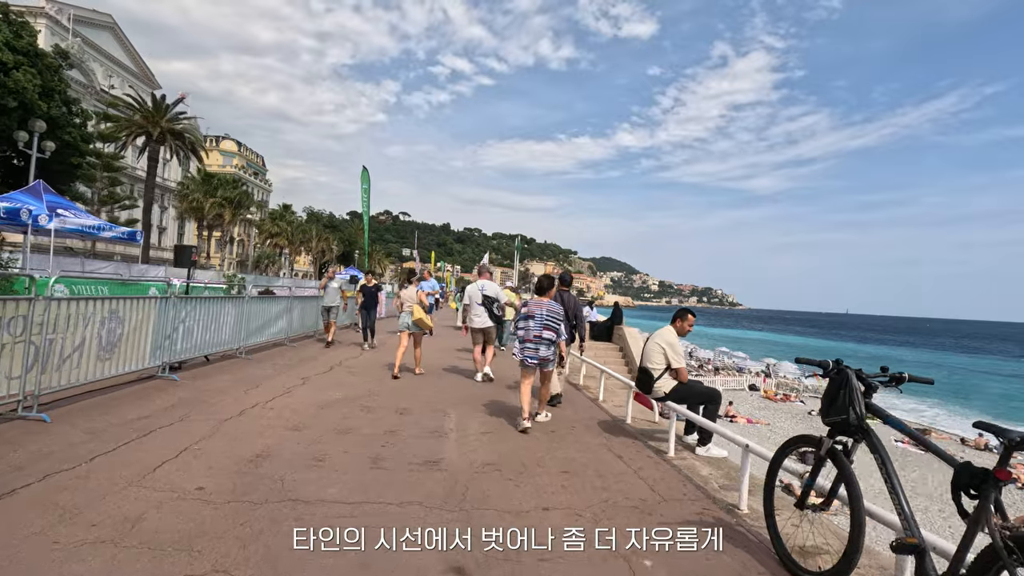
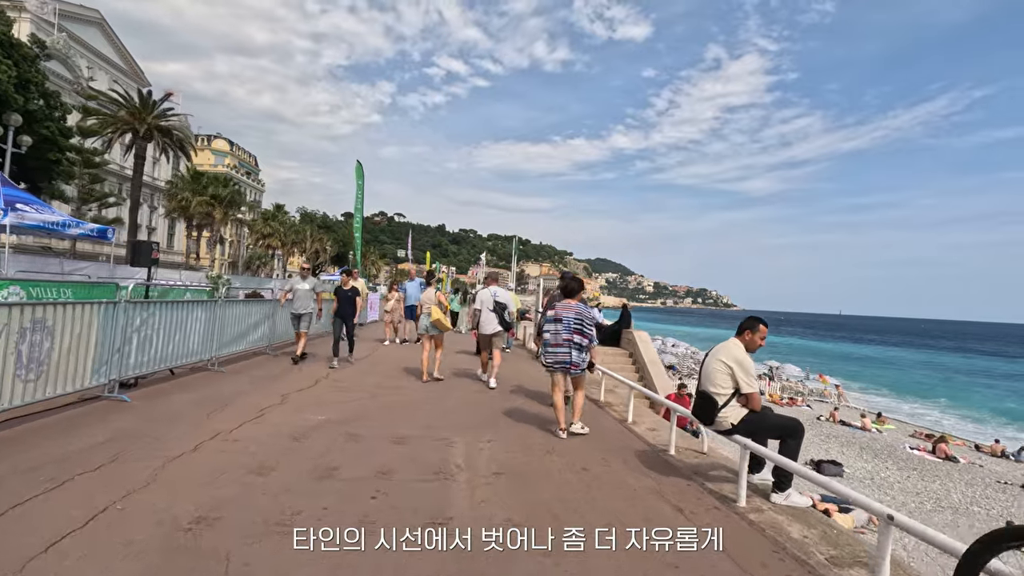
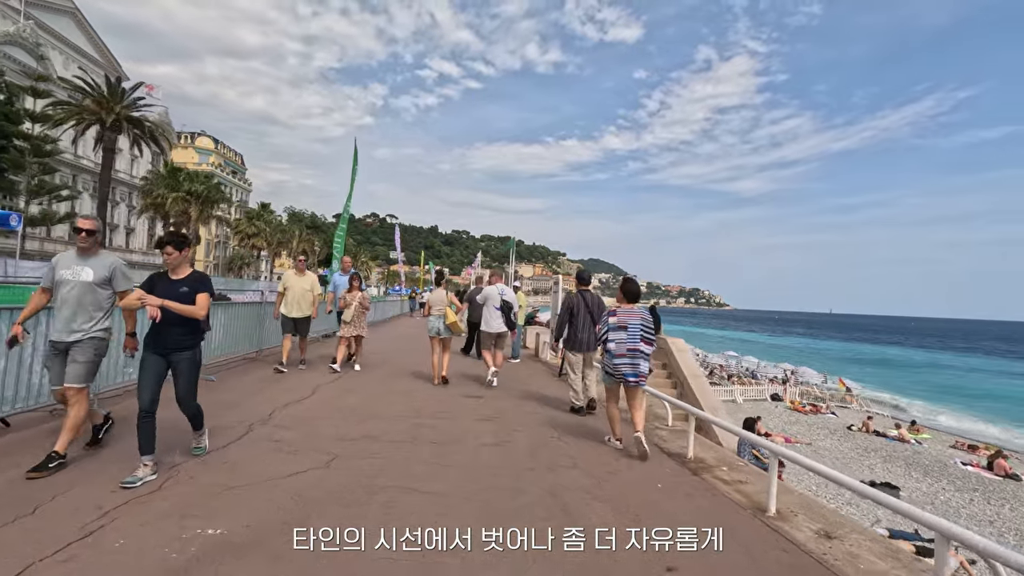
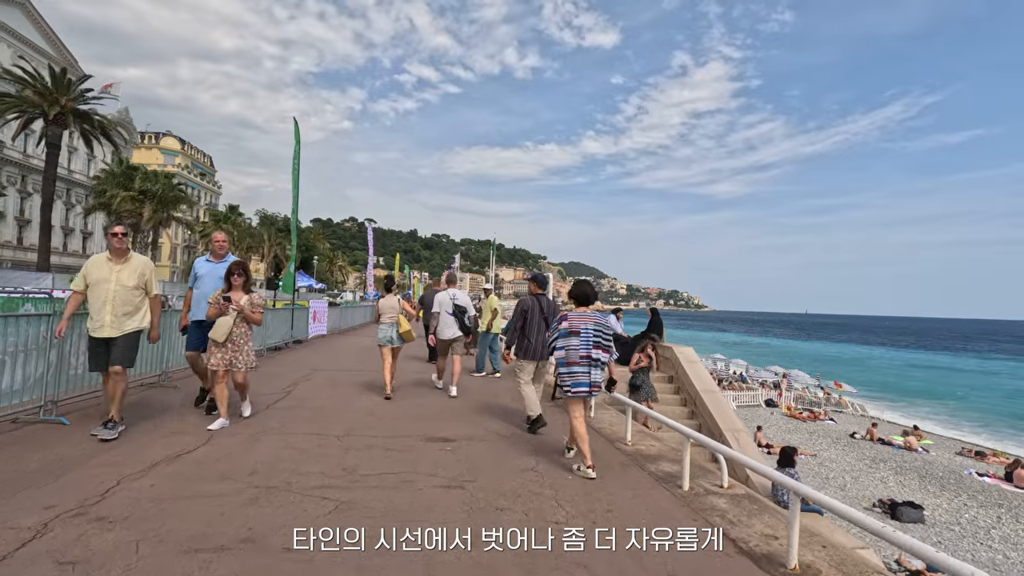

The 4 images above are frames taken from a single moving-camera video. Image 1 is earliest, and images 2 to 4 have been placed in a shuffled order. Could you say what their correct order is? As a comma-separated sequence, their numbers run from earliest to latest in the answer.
2, 3, 4
